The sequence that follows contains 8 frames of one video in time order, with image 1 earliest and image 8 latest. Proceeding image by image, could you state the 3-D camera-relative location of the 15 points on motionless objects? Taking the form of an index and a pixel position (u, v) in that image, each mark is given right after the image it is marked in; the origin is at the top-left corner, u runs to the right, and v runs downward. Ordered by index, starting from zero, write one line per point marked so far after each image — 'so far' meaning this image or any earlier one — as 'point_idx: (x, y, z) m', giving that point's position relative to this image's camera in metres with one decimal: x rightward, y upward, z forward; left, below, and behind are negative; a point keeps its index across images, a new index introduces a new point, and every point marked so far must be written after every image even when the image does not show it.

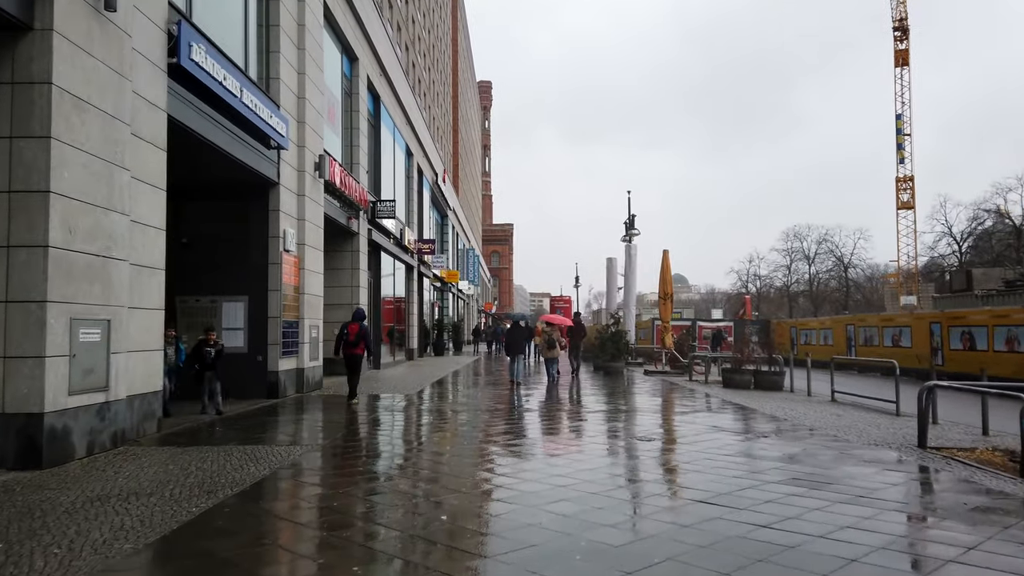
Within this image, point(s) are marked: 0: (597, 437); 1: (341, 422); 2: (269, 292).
0: (+1.3, -2.2, +11.5) m
1: (-2.7, -2.2, +12.9) m
2: (-4.2, -0.1, +13.1) m
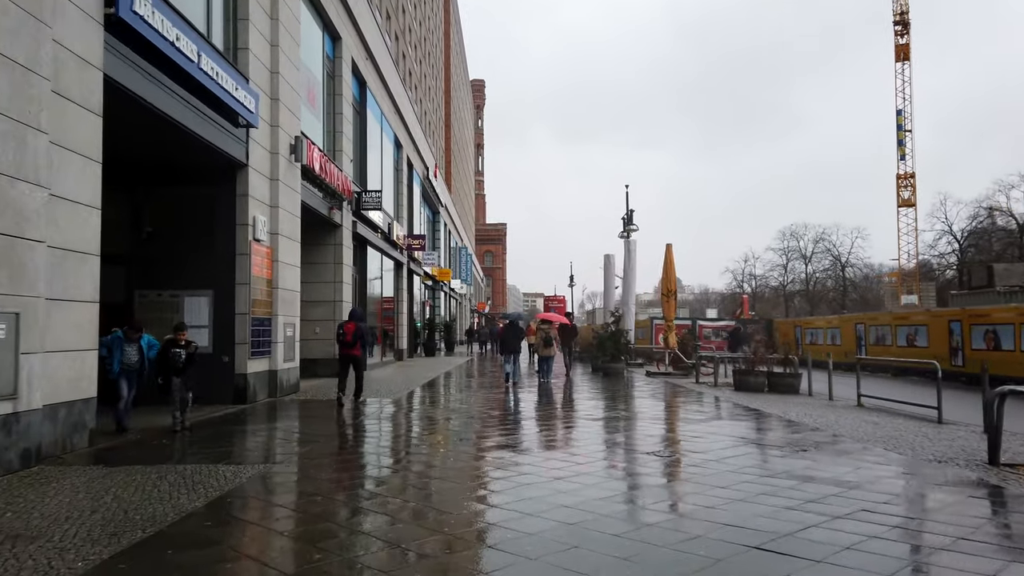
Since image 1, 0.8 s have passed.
0: (+1.3, -2.1, +10.2) m
1: (-2.8, -2.1, +11.6) m
2: (-4.2, 0.0, +11.8) m
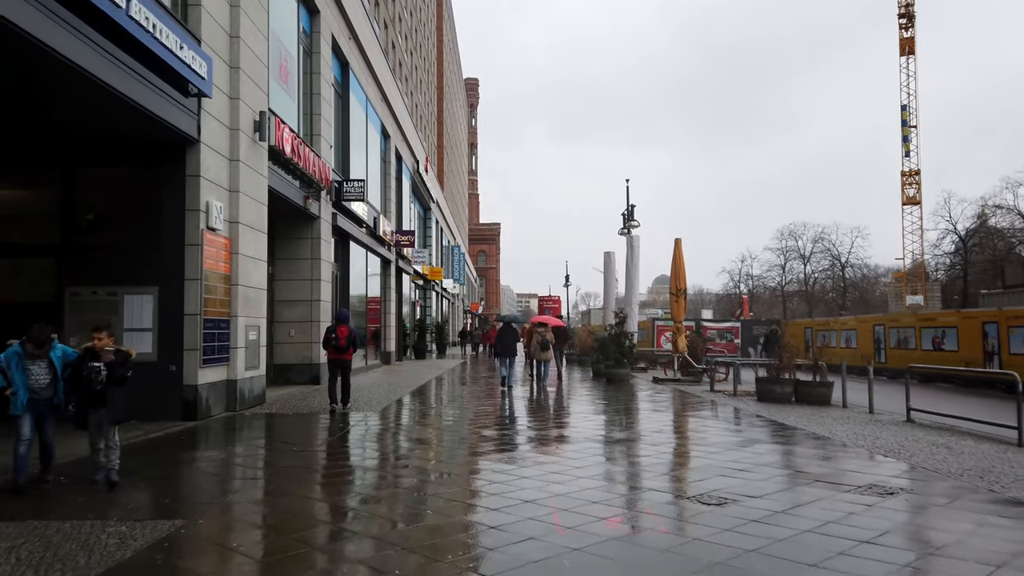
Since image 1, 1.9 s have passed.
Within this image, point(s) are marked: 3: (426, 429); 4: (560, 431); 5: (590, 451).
0: (+1.2, -2.0, +8.6) m
1: (-2.9, -2.1, +9.9) m
2: (-4.3, +0.1, +10.1) m
3: (-1.4, -2.3, +12.6) m
4: (+0.8, -2.3, +12.1) m
5: (+1.1, -2.1, +9.8) m
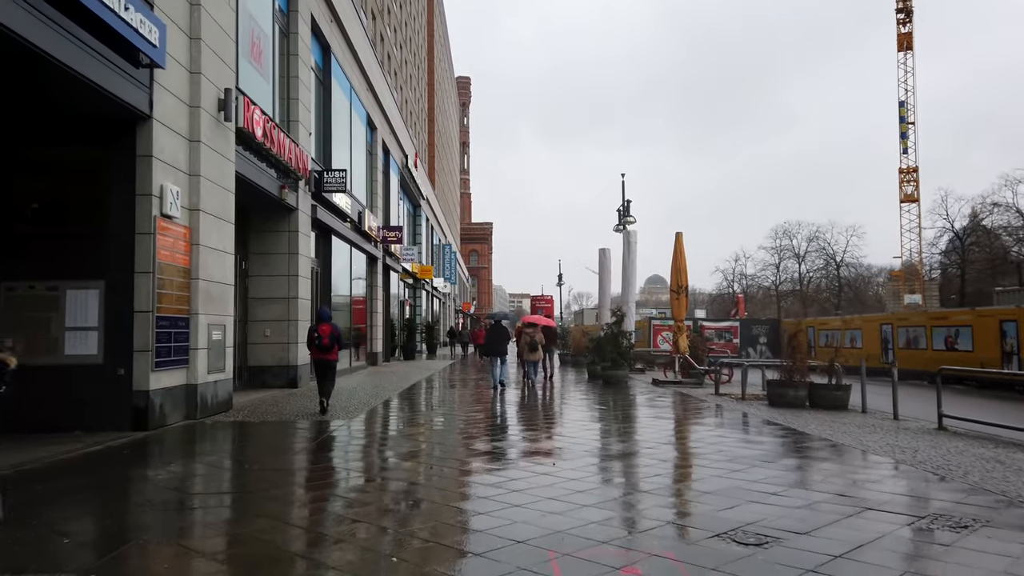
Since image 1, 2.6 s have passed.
0: (+1.1, -1.9, +7.5) m
1: (-3.0, -2.0, +8.8) m
2: (-4.4, +0.1, +9.0) m
3: (-1.5, -2.2, +11.6) m
4: (+0.7, -2.2, +11.1) m
5: (+0.9, -2.0, +8.7) m
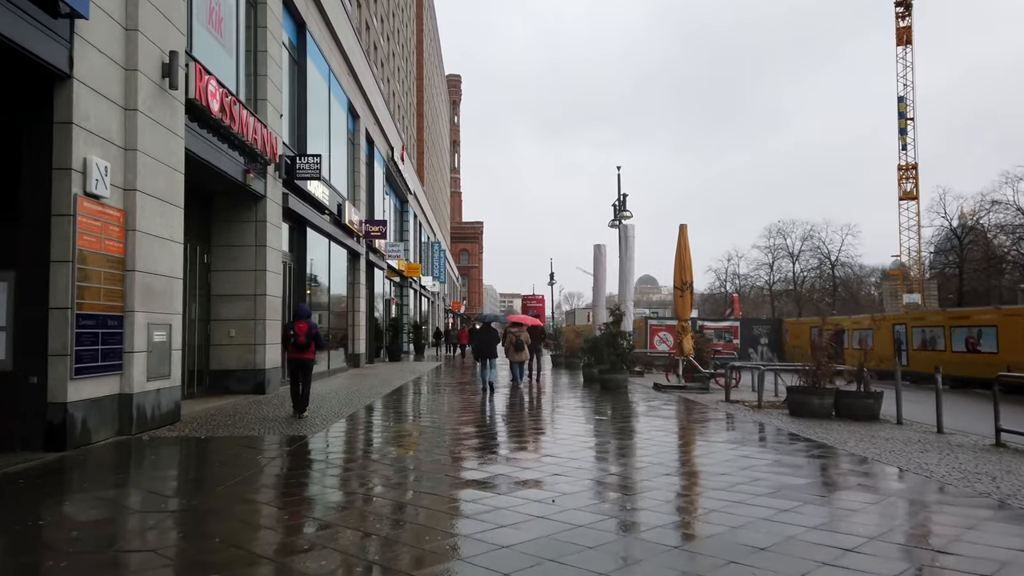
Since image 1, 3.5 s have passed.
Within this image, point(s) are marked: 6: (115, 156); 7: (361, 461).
0: (+1.0, -1.9, +6.2) m
1: (-3.1, -1.9, +7.4) m
2: (-4.5, +0.2, +7.5) m
3: (-1.7, -2.1, +10.2) m
4: (+0.6, -2.1, +9.7) m
5: (+0.8, -1.9, +7.3) m
6: (-4.4, +1.4, +8.4) m
7: (-1.8, -2.1, +9.1) m
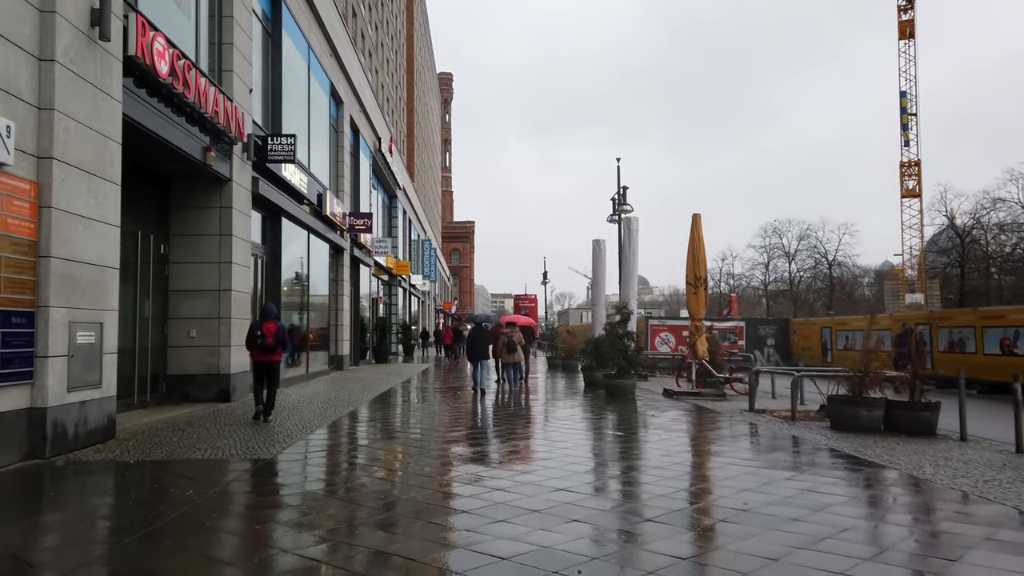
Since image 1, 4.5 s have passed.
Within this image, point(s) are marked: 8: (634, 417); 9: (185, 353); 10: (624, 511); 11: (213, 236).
0: (+1.1, -1.8, +4.6) m
1: (-3.1, -1.8, +5.8) m
2: (-4.5, +0.3, +5.9) m
3: (-1.7, -2.0, +8.6) m
4: (+0.5, -2.0, +8.2) m
5: (+0.8, -1.9, +5.8) m
6: (-4.4, +1.5, +6.9) m
7: (-1.8, -2.0, +7.5) m
8: (+2.2, -2.3, +13.6) m
9: (-5.3, -1.1, +12.4) m
10: (+0.6, -1.9, +5.8) m
11: (-4.9, +0.9, +12.6) m
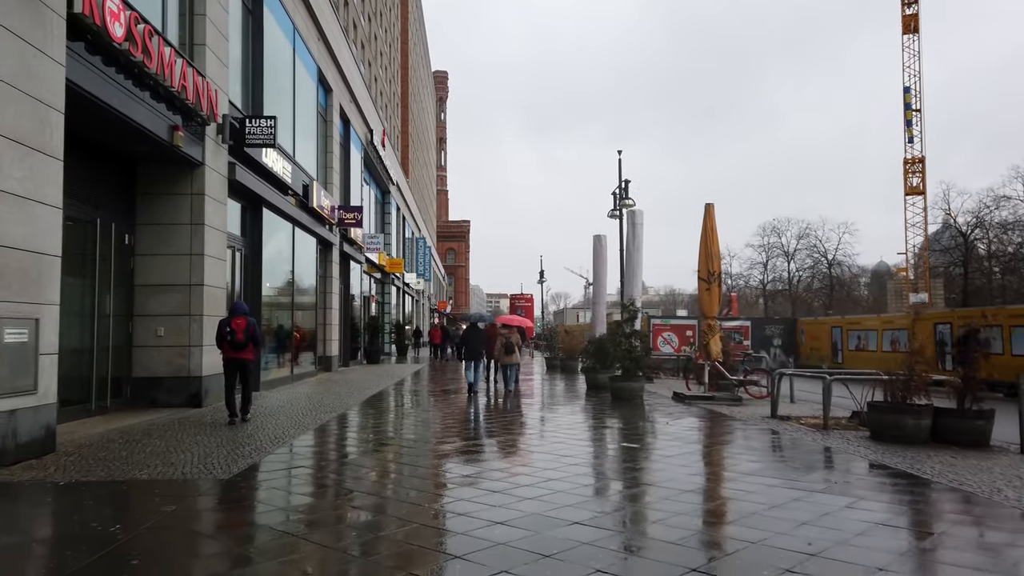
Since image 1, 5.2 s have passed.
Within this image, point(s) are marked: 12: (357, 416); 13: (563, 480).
0: (+1.1, -1.7, +3.6) m
1: (-3.1, -1.8, +4.7) m
2: (-4.5, +0.4, +4.8) m
3: (-1.7, -2.0, +7.5) m
4: (+0.6, -2.0, +7.1) m
5: (+0.9, -1.8, +4.8) m
6: (-4.3, +1.6, +5.8) m
7: (-1.8, -1.9, +6.4) m
8: (+2.1, -2.2, +12.5) m
9: (-5.3, -1.0, +11.3) m
10: (+0.6, -1.8, +4.7) m
11: (-4.9, +0.9, +11.5) m
12: (-2.7, -2.2, +12.9) m
13: (+0.3, -1.9, +6.7) m
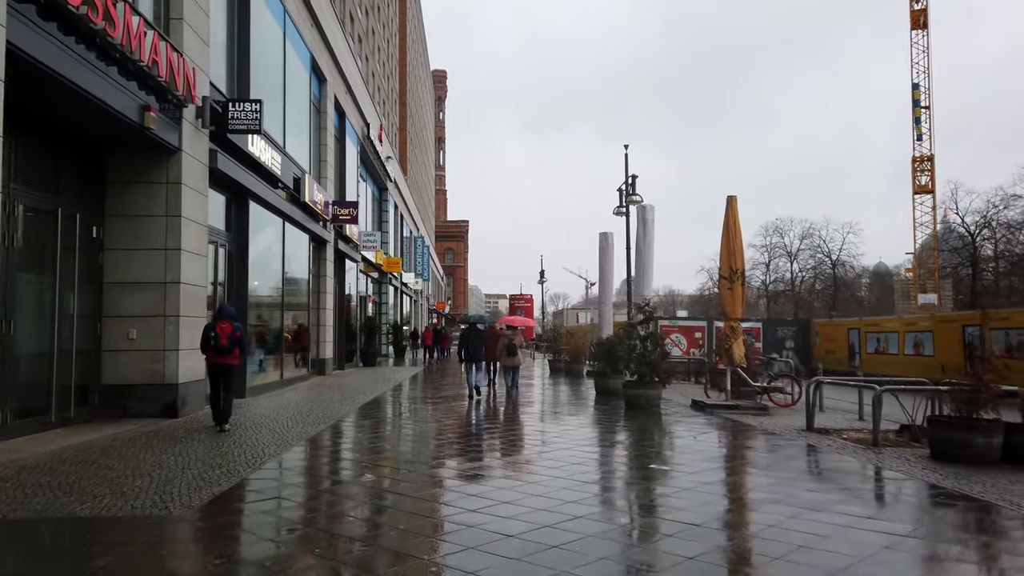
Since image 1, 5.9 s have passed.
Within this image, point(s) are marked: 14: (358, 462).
0: (+1.2, -1.7, +2.5) m
1: (-3.0, -1.7, +3.7) m
2: (-4.4, +0.4, +3.8) m
3: (-1.6, -1.9, +6.5) m
4: (+0.7, -1.9, +6.1) m
5: (+1.0, -1.8, +3.7) m
6: (-4.2, +1.7, +4.7) m
7: (-1.7, -1.9, +5.4) m
8: (+2.2, -2.2, +11.5) m
9: (-5.2, -0.9, +10.3) m
10: (+0.7, -1.8, +3.7) m
11: (-4.8, +1.0, +10.5) m
12: (-2.7, -2.2, +11.8) m
13: (+0.4, -1.9, +5.7) m
14: (-1.8, -2.0, +7.9) m
